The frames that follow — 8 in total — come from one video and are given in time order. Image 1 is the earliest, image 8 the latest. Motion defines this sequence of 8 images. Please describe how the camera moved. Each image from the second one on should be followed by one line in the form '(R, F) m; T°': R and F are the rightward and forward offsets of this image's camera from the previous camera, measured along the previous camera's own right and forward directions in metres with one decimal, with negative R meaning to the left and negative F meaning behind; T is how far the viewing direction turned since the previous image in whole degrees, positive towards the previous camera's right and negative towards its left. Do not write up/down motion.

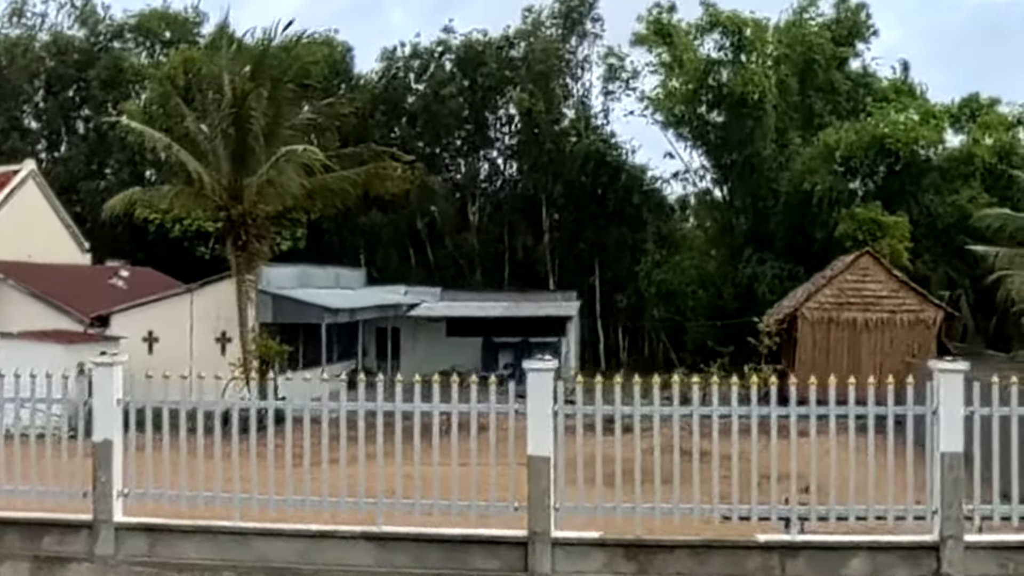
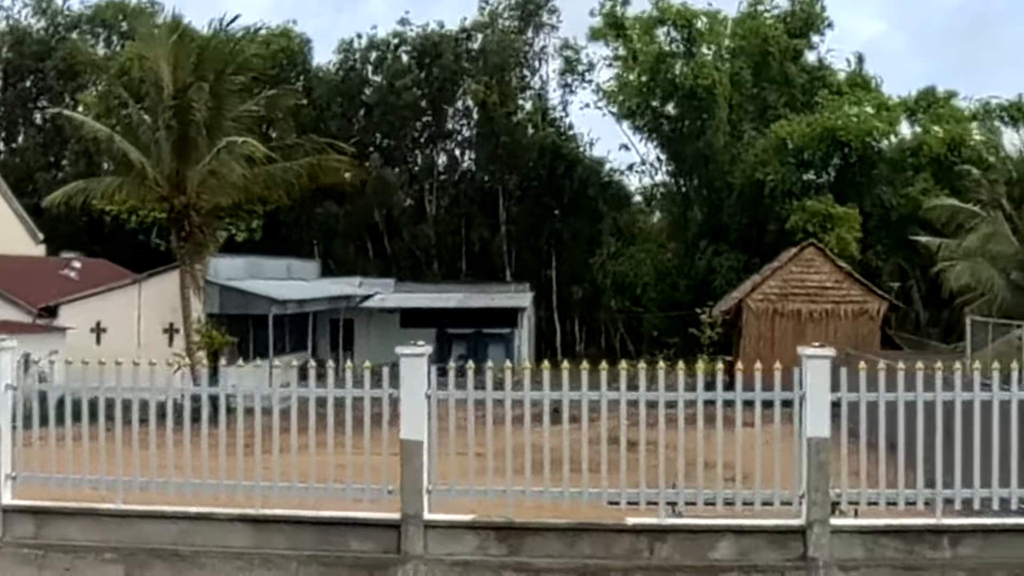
(+0.8, -0.1) m; -1°
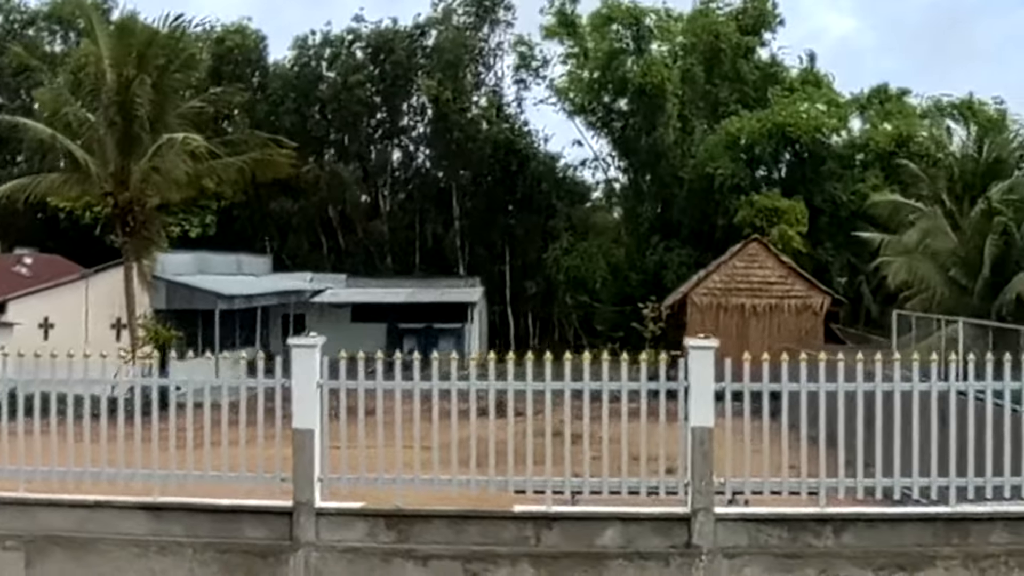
(+0.6, -0.1) m; 0°
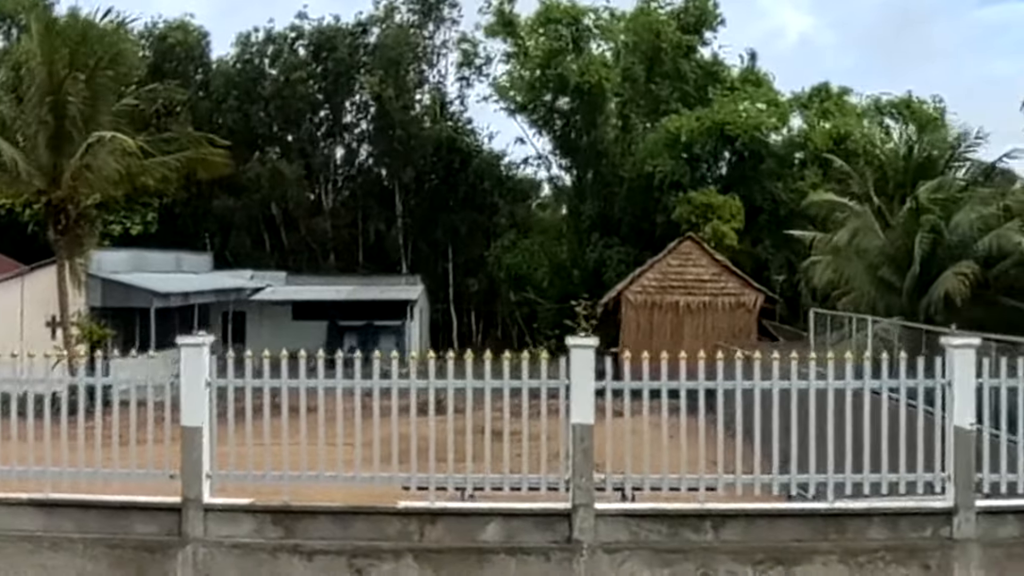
(+0.6, -0.1) m; 0°
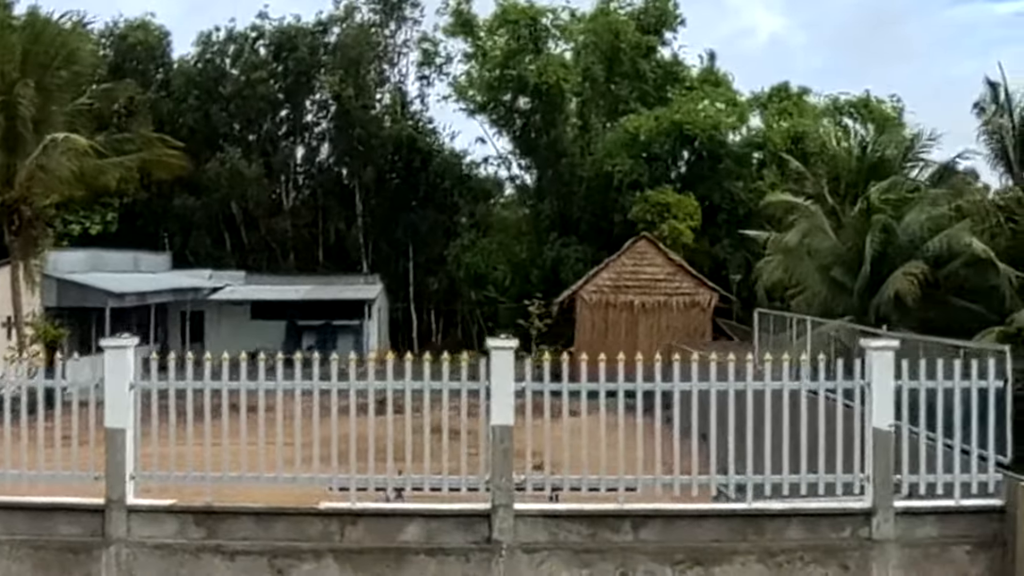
(+0.4, -0.1) m; 0°
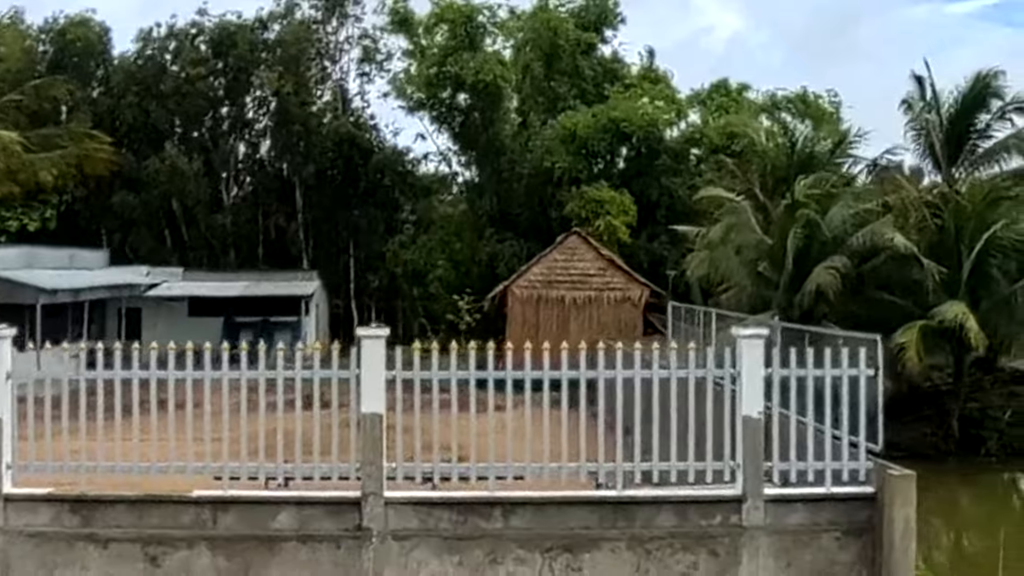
(+0.7, -0.1) m; 0°
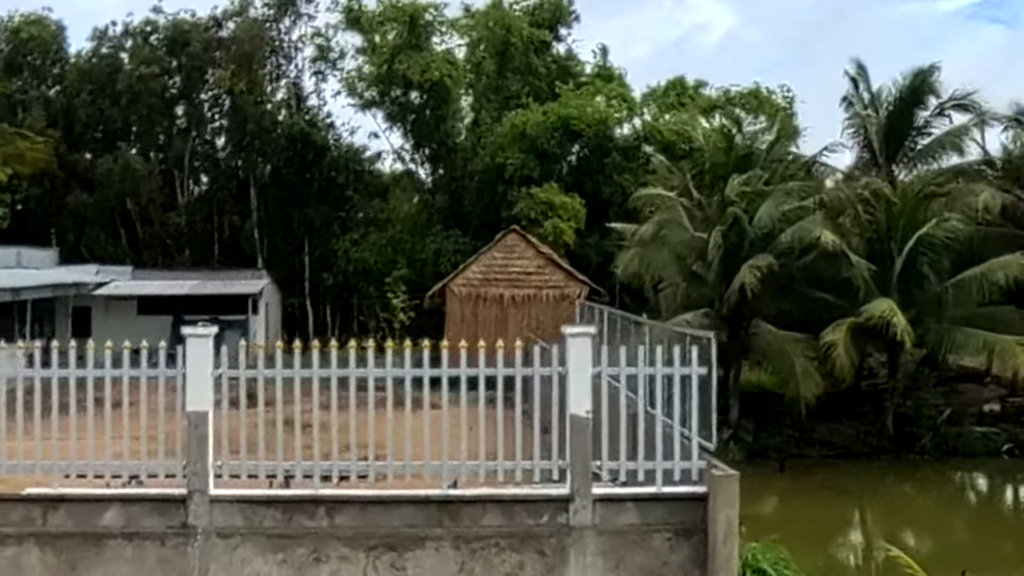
(+1.3, 0.0) m; -2°
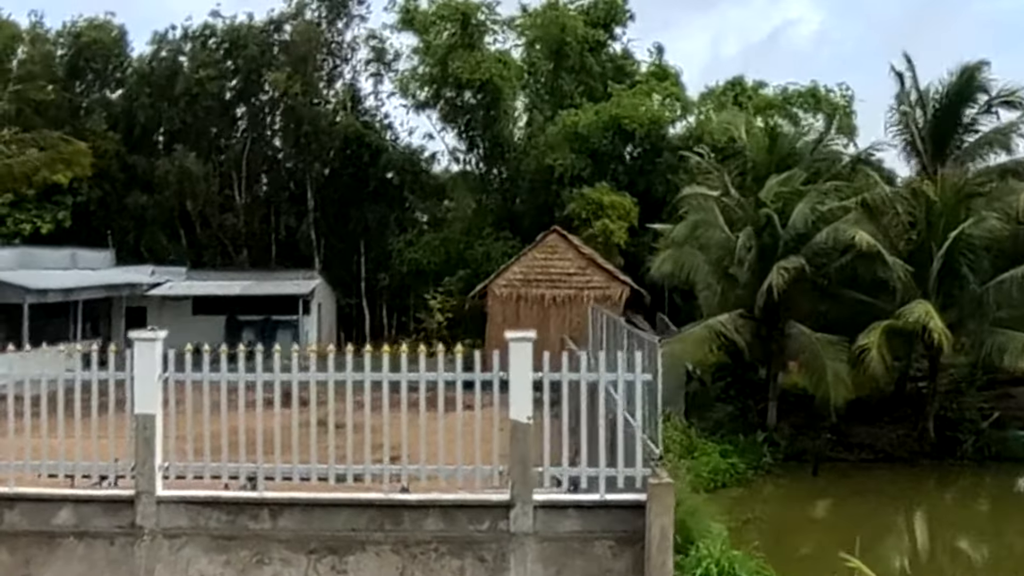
(+1.1, +0.1) m; -5°
